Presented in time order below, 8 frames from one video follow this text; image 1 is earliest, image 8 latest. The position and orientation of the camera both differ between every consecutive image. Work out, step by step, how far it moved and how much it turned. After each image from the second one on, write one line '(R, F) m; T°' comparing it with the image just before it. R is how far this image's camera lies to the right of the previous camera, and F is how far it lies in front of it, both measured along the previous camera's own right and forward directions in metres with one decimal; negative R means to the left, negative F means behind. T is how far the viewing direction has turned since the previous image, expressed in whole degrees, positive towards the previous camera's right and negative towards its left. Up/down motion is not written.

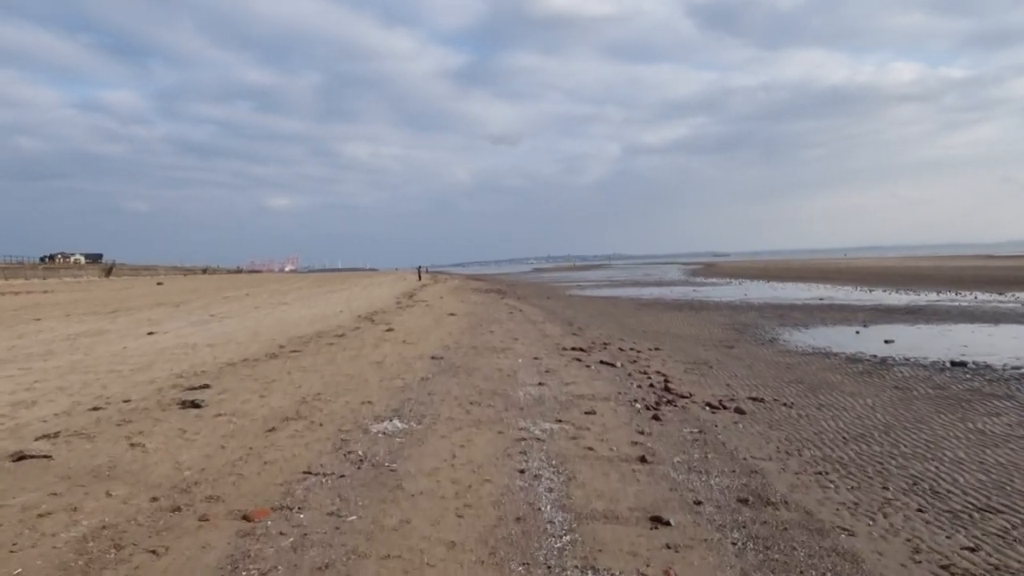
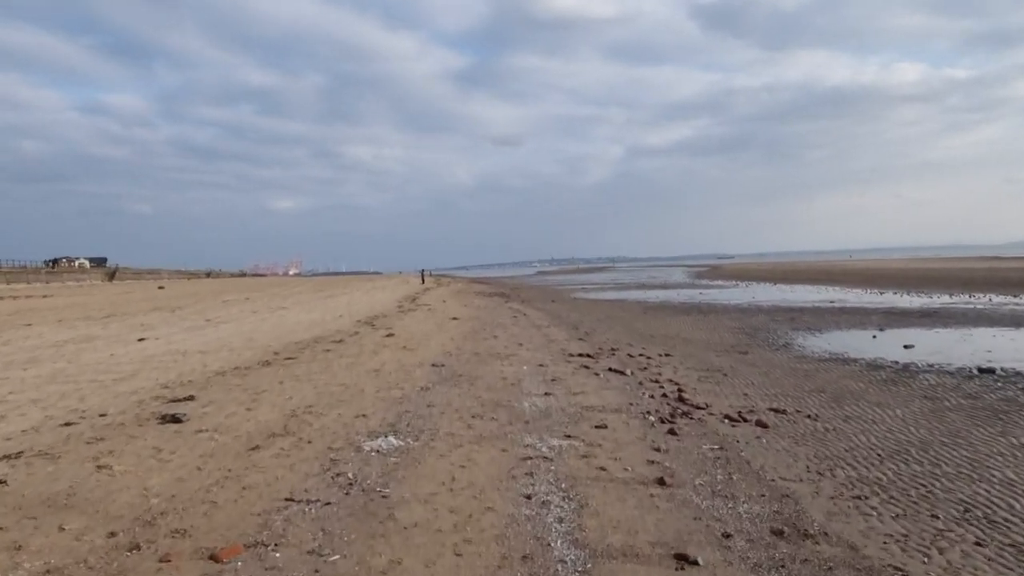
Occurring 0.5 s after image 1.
(0.0, +0.6) m; 0°
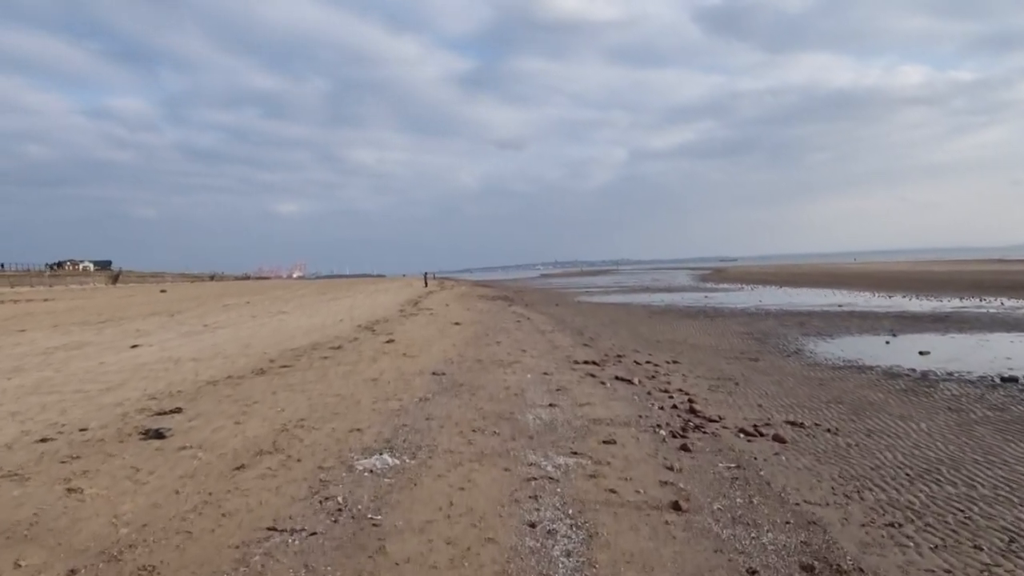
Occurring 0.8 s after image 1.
(0.0, +0.4) m; 0°
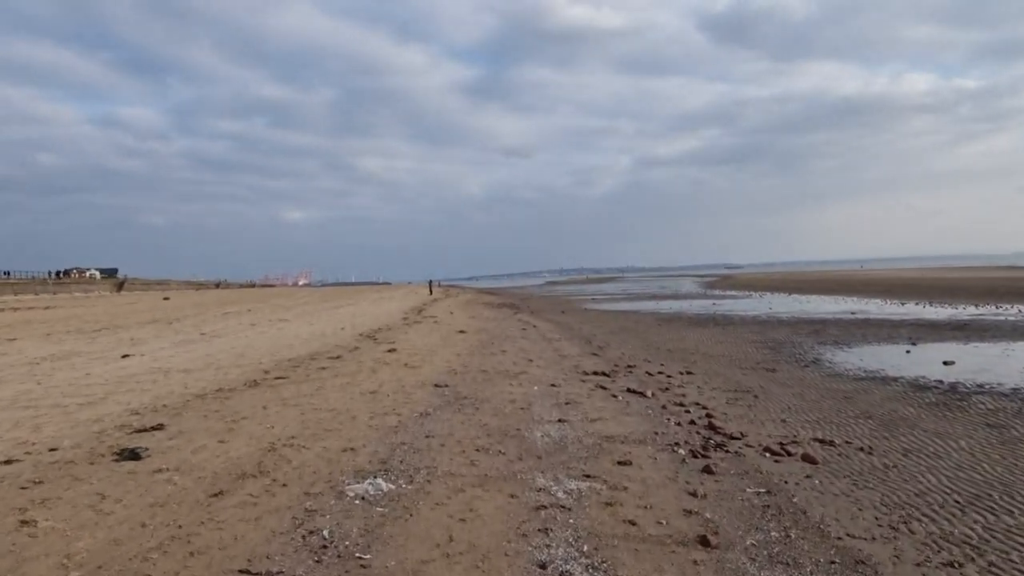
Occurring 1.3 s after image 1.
(0.0, +0.6) m; 0°
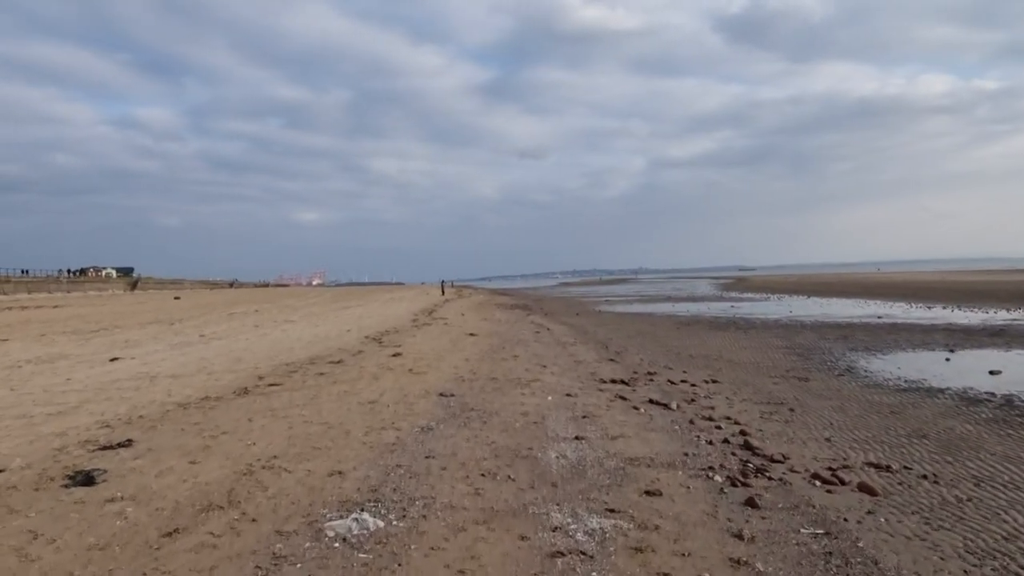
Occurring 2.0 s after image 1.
(0.0, +0.9) m; -1°
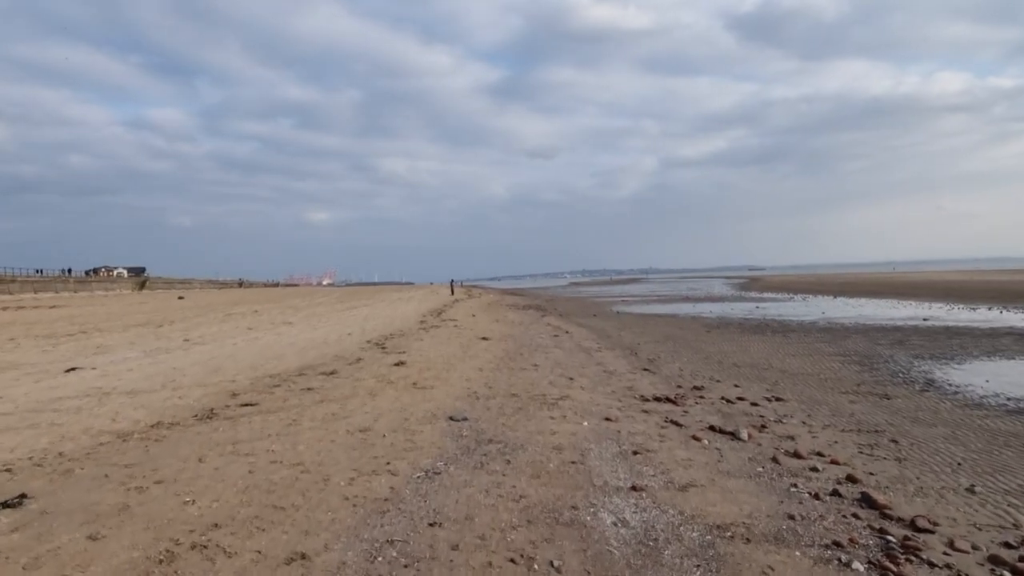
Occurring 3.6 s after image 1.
(-0.2, +2.1) m; -1°
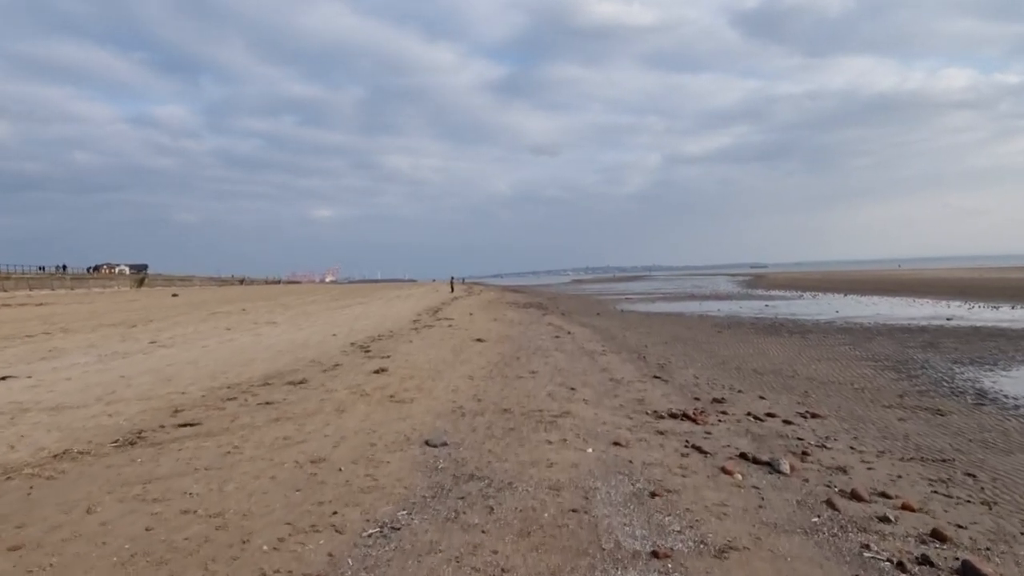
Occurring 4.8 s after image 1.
(+0.1, +1.5) m; 0°
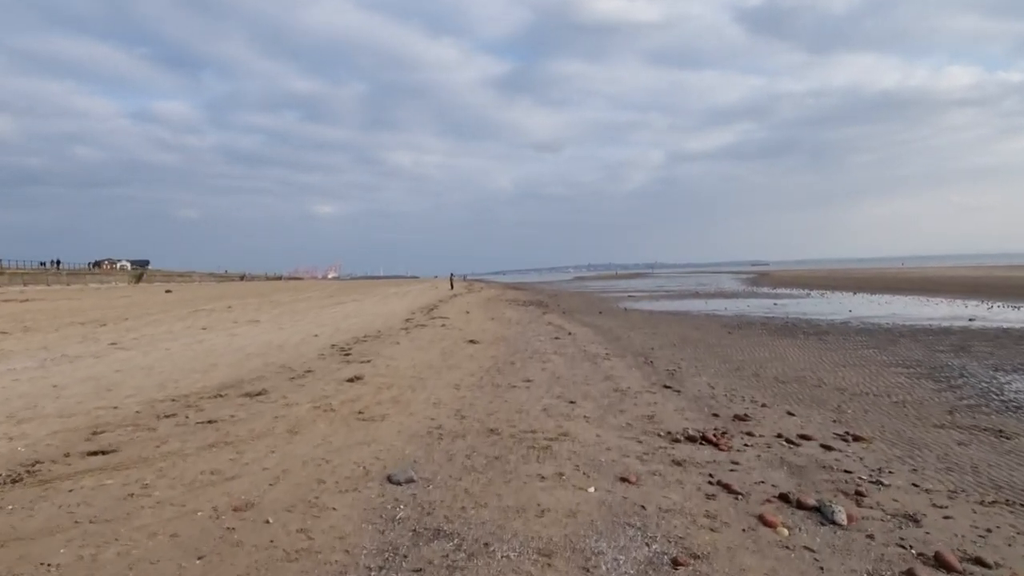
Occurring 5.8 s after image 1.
(+0.1, +1.4) m; 0°
